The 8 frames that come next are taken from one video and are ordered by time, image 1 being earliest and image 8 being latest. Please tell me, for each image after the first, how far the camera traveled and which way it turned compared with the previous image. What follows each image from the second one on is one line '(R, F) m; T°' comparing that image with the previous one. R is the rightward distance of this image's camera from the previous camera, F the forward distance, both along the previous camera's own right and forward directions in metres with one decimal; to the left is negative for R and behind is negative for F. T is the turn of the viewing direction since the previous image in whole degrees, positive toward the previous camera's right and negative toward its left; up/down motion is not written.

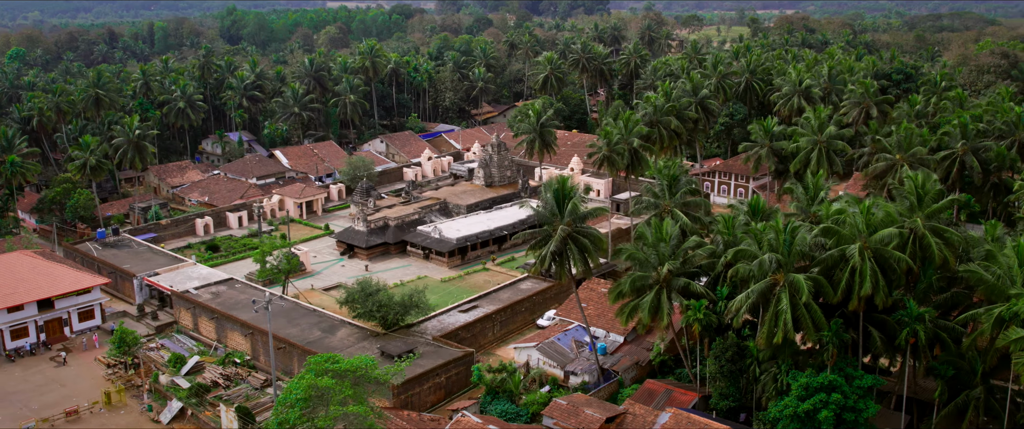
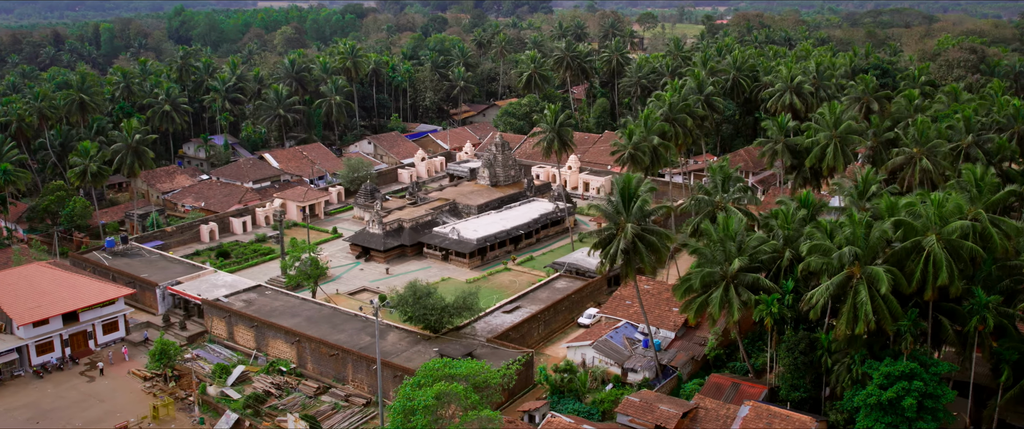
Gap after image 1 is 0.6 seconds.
(-4.4, +0.2) m; +4°
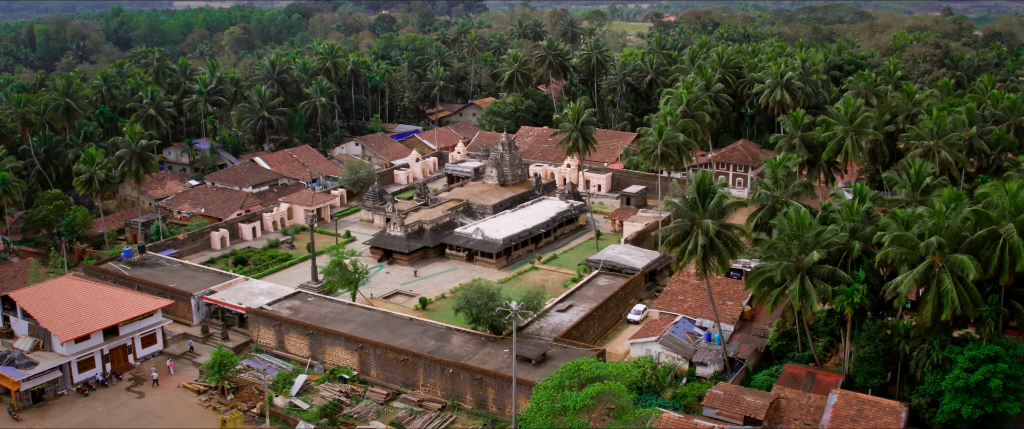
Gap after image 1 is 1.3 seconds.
(-5.3, +0.2) m; +5°
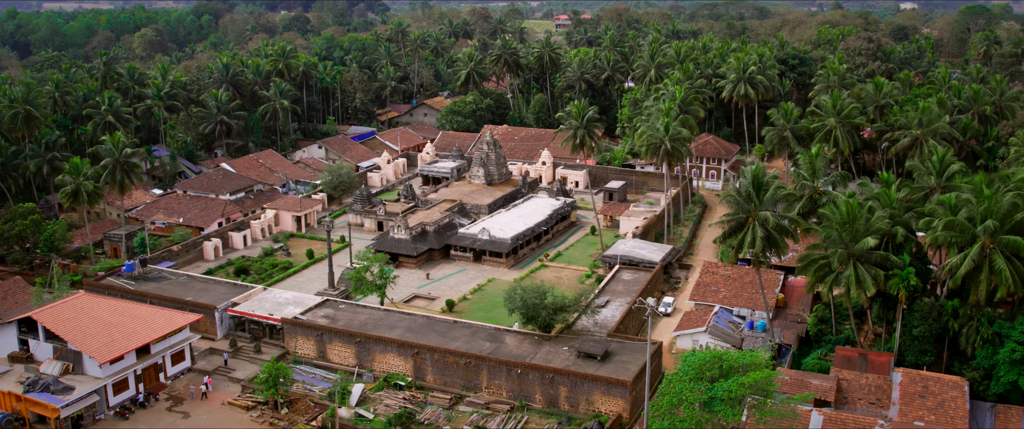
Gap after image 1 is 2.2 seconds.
(-6.1, +0.4) m; +7°
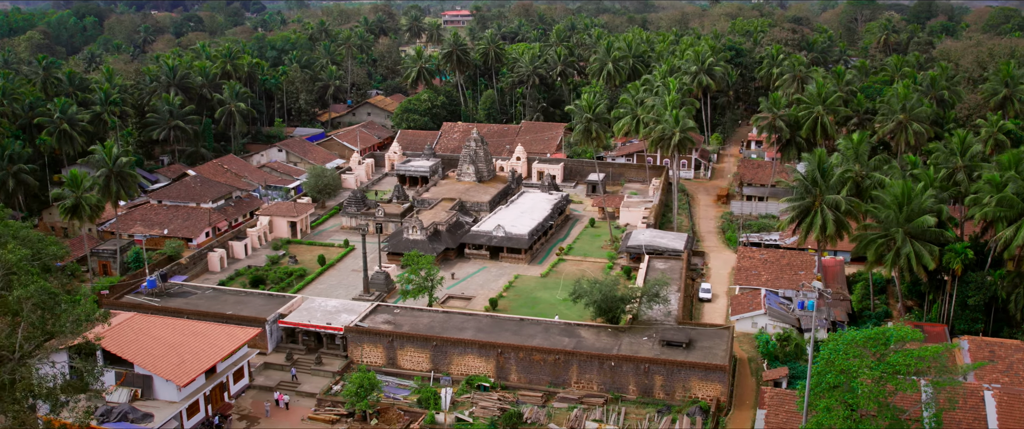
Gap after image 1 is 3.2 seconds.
(-7.8, +0.7) m; +9°
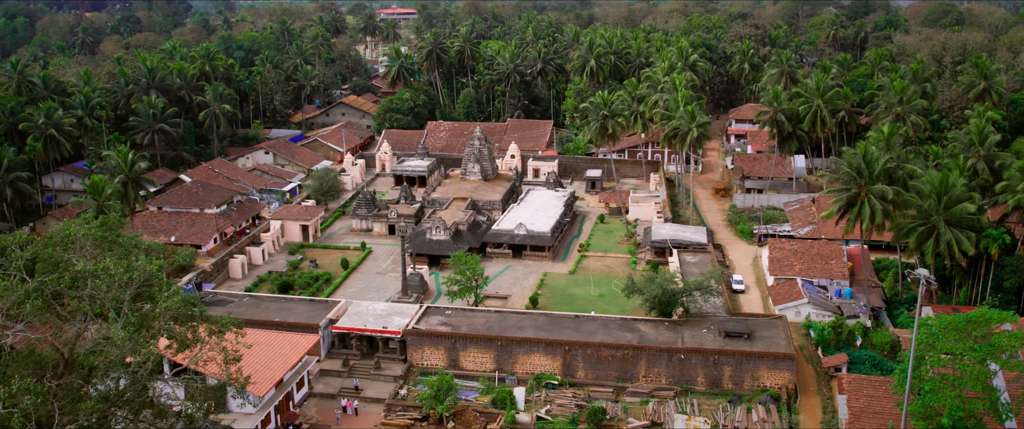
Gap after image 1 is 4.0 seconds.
(-5.2, +0.2) m; +5°
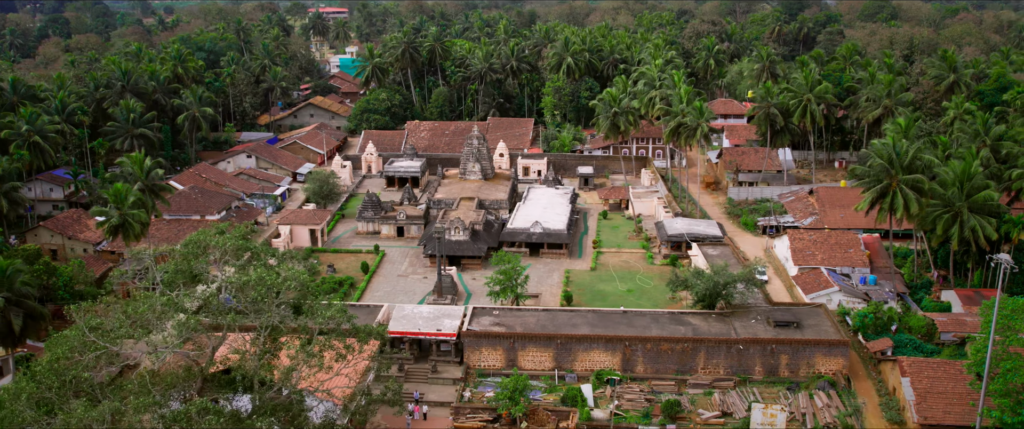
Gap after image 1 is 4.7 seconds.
(-5.2, +0.2) m; +6°
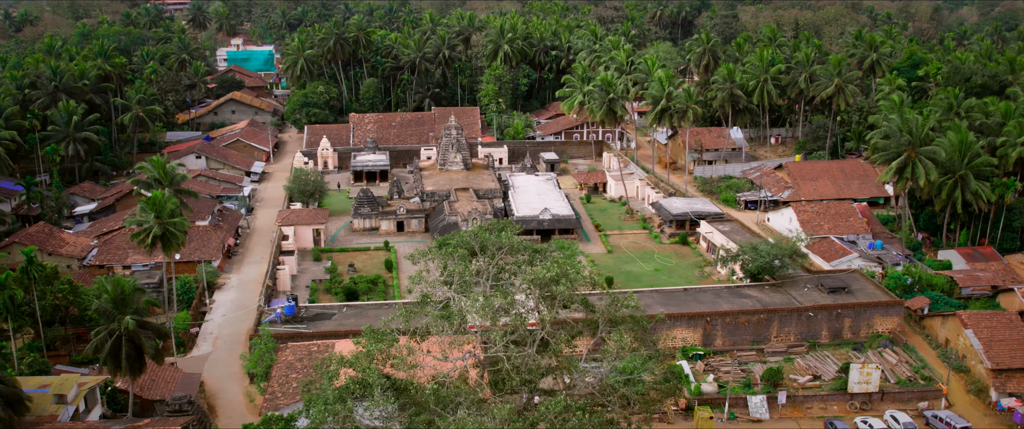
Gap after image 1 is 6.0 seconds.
(-9.6, +0.9) m; +11°
